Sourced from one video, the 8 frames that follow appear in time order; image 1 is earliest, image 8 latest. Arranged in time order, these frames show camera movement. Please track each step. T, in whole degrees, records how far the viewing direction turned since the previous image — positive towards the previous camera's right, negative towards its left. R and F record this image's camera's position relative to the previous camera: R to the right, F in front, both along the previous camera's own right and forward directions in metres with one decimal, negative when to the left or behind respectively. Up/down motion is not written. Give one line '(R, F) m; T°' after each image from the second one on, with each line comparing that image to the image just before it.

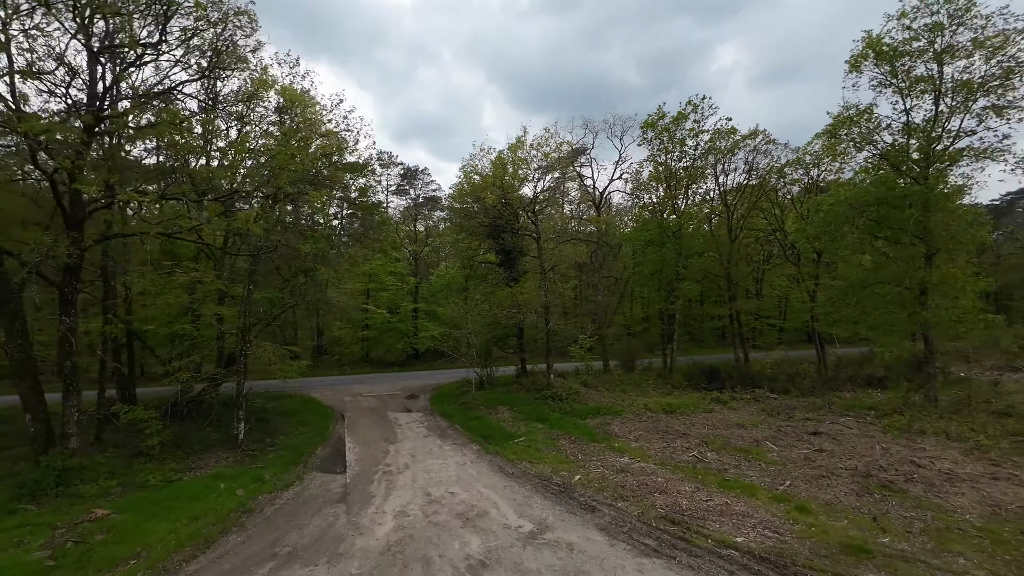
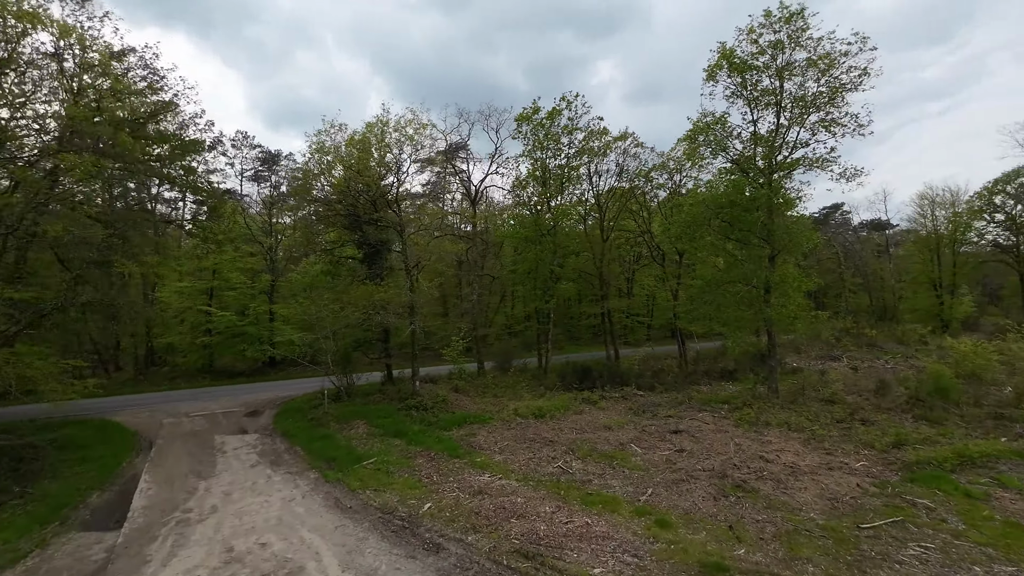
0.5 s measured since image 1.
(+0.6, +1.0) m; +13°
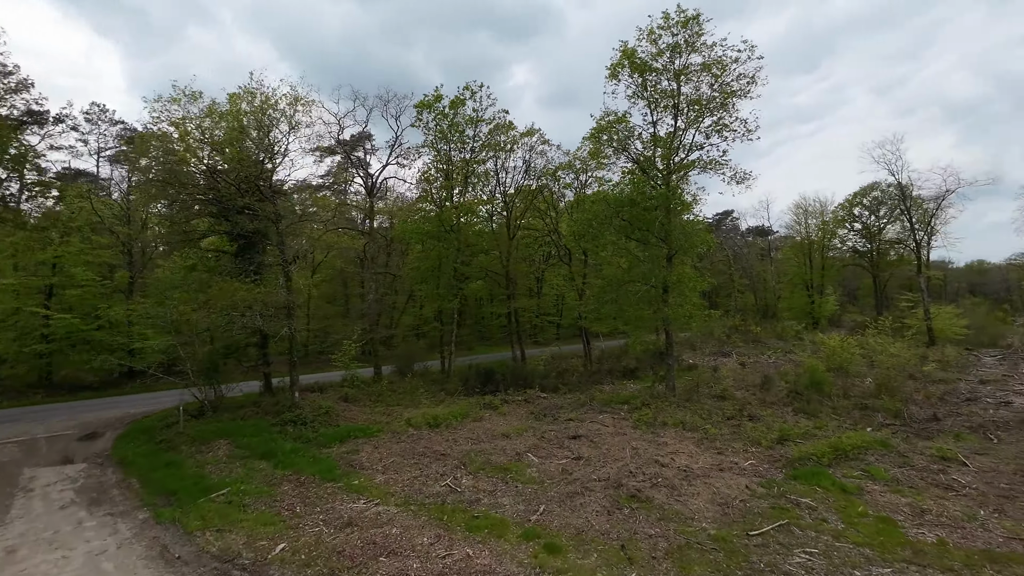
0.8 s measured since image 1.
(+0.5, +0.7) m; +10°
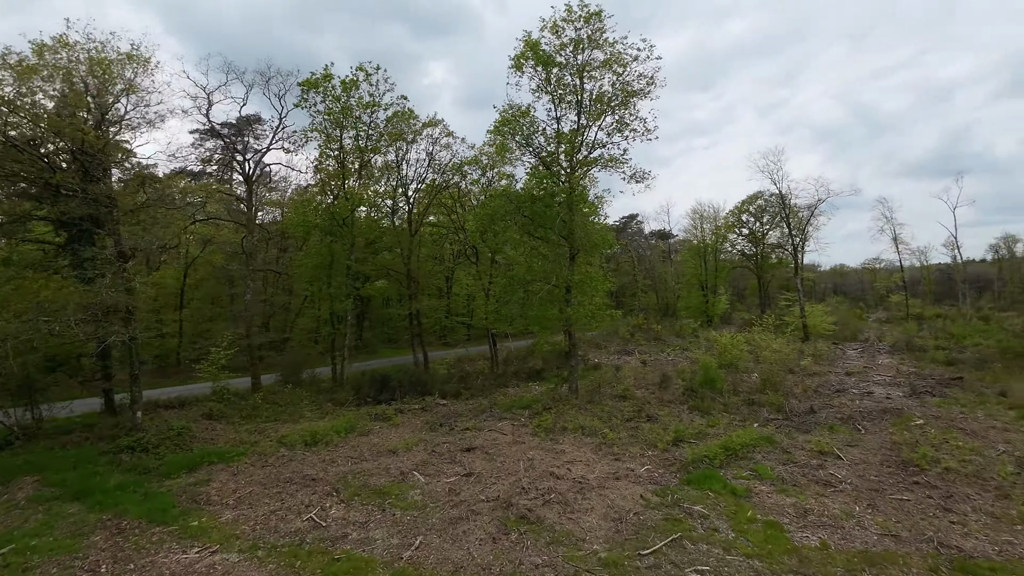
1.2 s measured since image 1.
(+0.5, +0.7) m; +10°
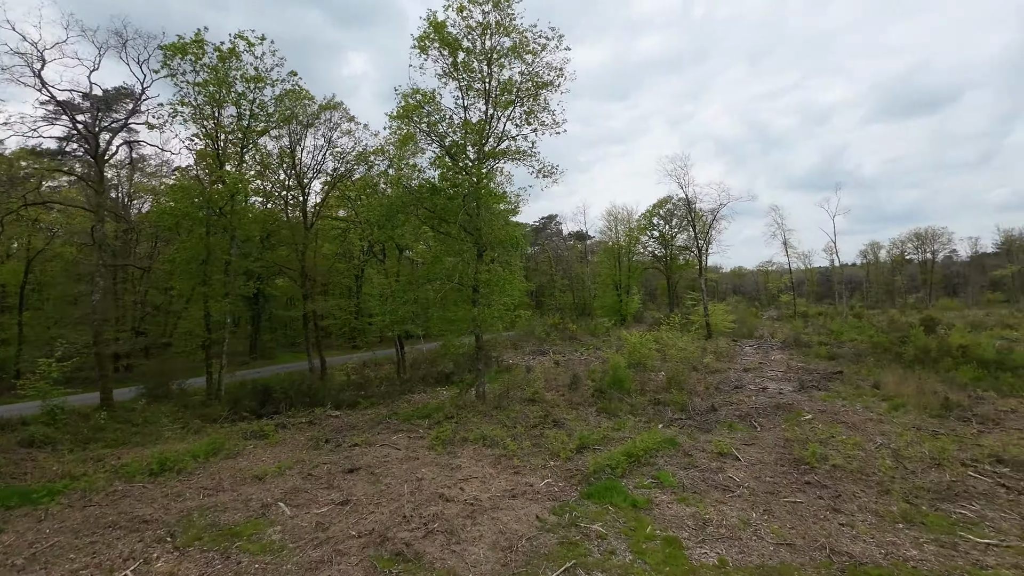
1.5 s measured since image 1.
(+0.5, +0.7) m; +9°
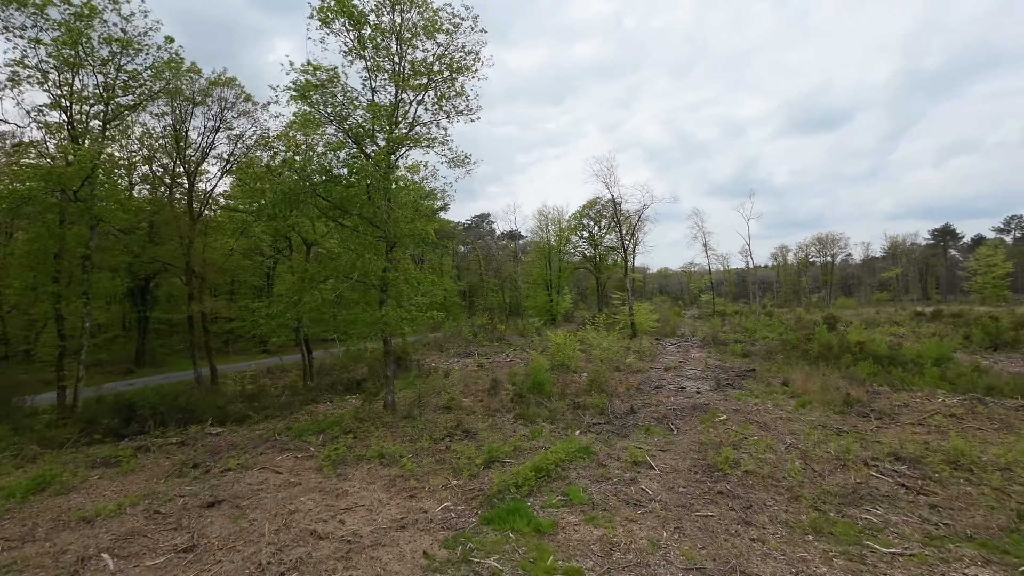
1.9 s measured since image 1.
(+0.5, +0.7) m; +8°
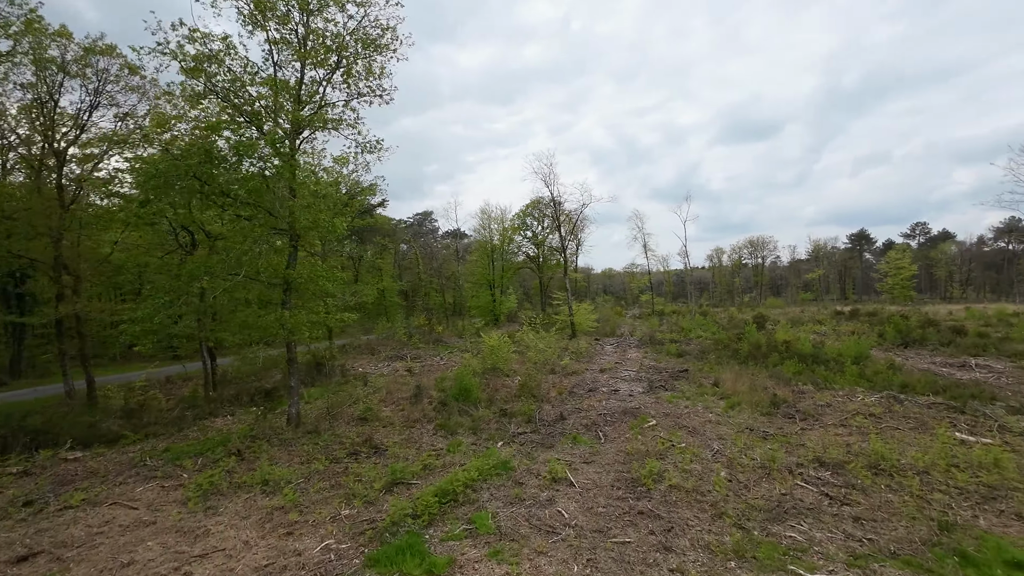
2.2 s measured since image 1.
(+0.6, +0.7) m; +6°
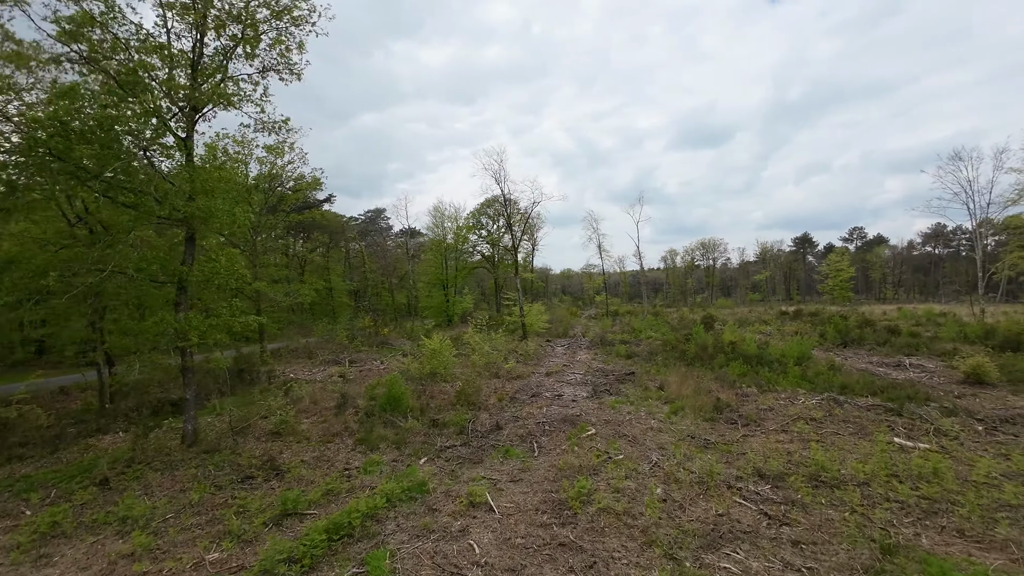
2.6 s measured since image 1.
(+0.6, +0.7) m; +5°
